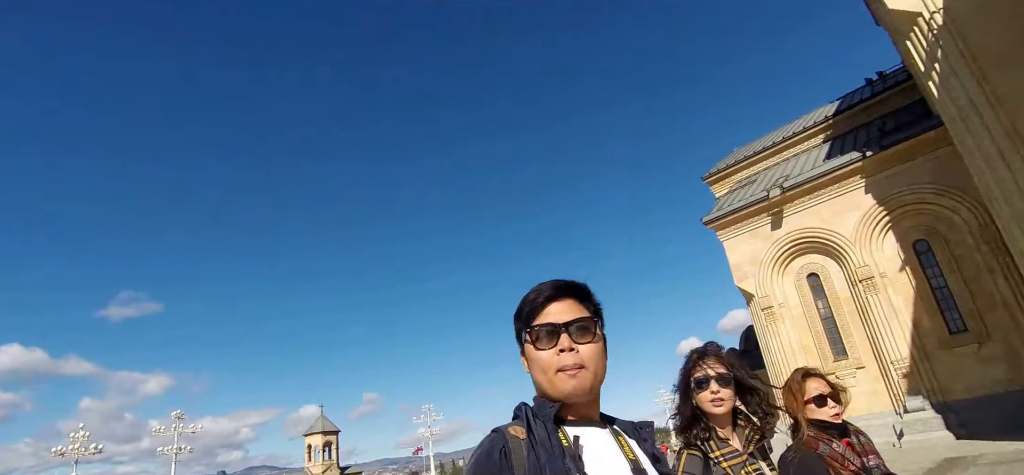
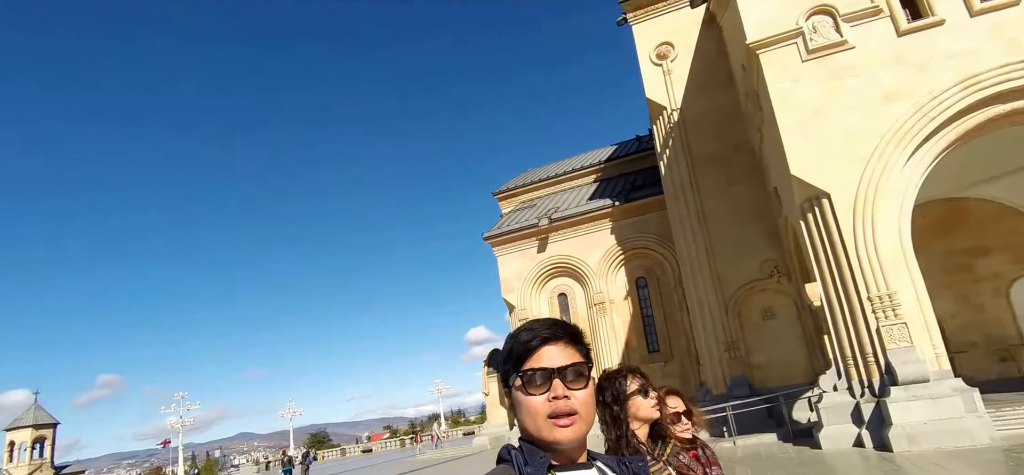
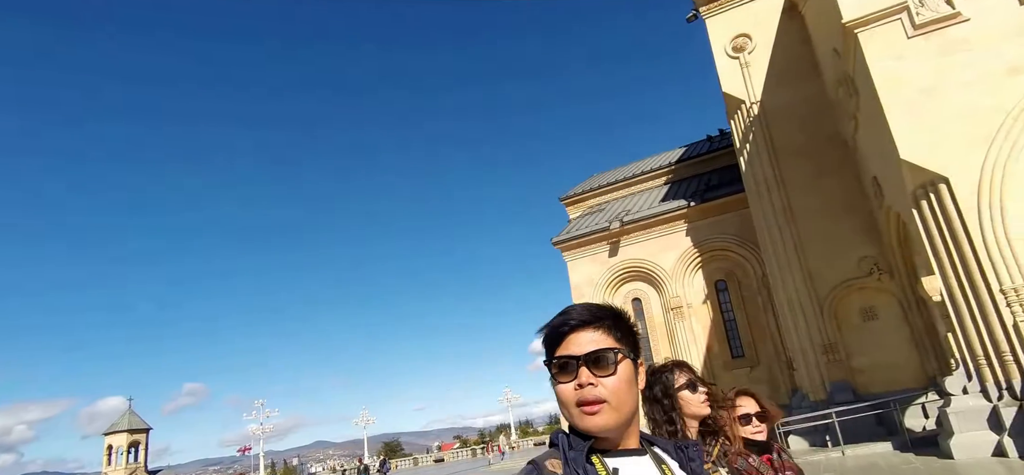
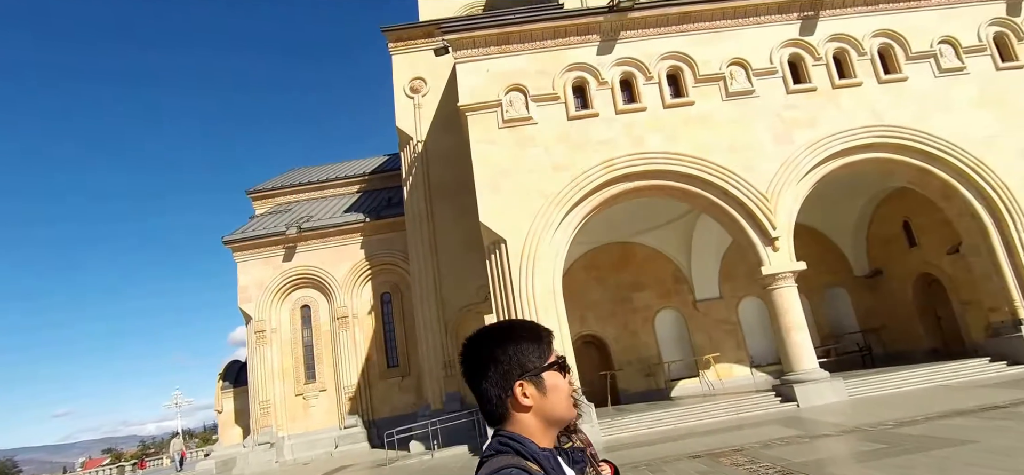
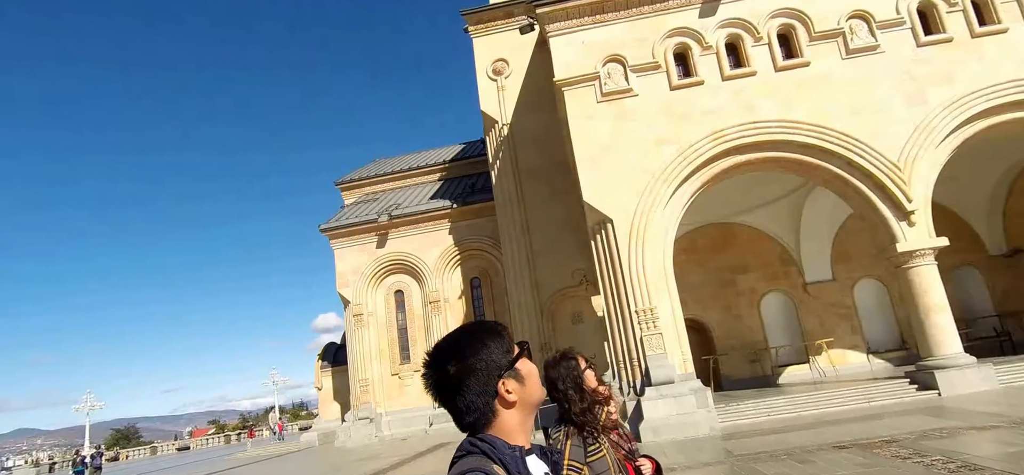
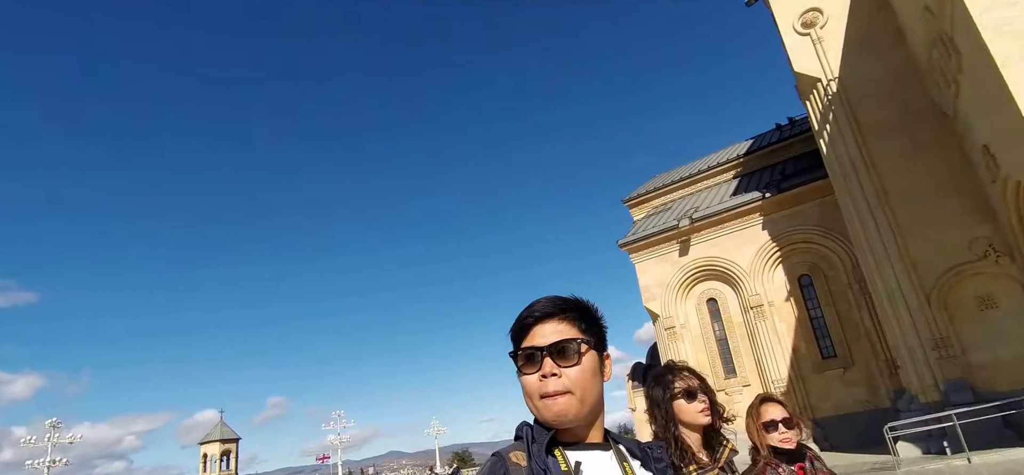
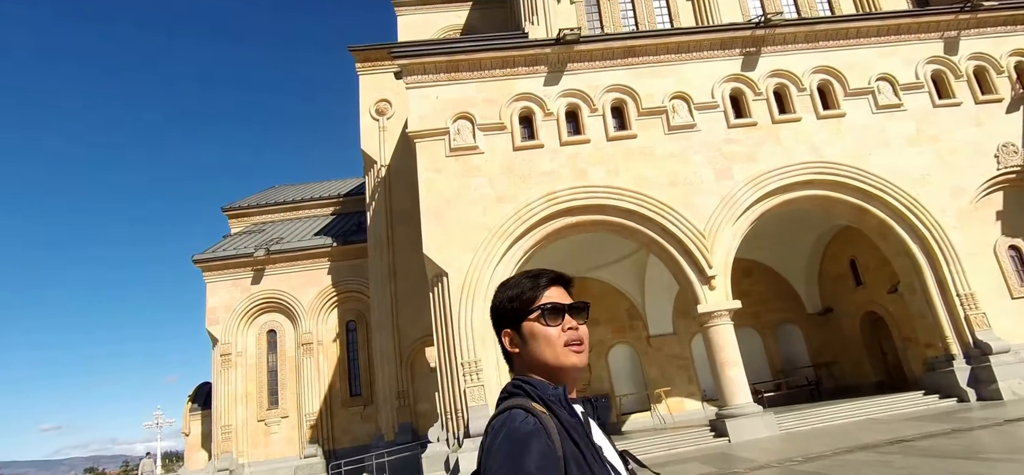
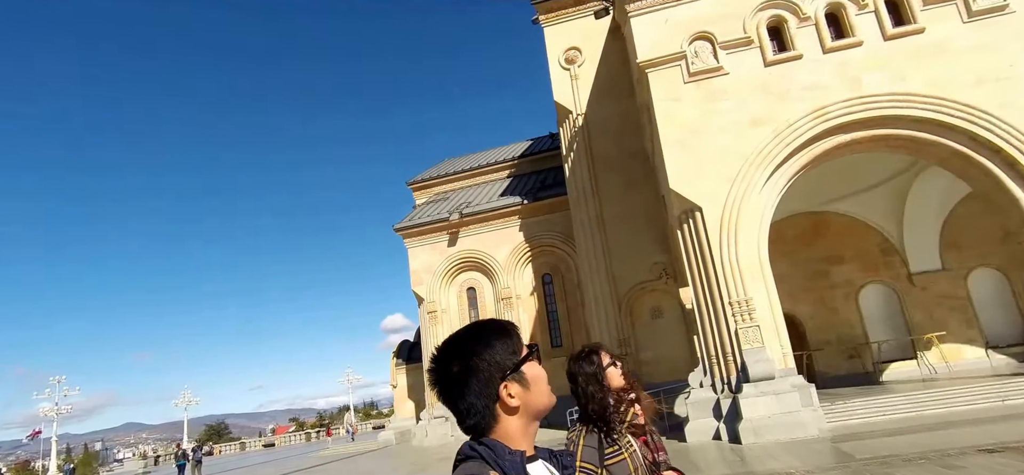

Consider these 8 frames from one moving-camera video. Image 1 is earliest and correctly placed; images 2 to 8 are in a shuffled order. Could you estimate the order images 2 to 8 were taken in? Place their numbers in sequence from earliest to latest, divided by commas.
6, 3, 2, 8, 5, 4, 7
